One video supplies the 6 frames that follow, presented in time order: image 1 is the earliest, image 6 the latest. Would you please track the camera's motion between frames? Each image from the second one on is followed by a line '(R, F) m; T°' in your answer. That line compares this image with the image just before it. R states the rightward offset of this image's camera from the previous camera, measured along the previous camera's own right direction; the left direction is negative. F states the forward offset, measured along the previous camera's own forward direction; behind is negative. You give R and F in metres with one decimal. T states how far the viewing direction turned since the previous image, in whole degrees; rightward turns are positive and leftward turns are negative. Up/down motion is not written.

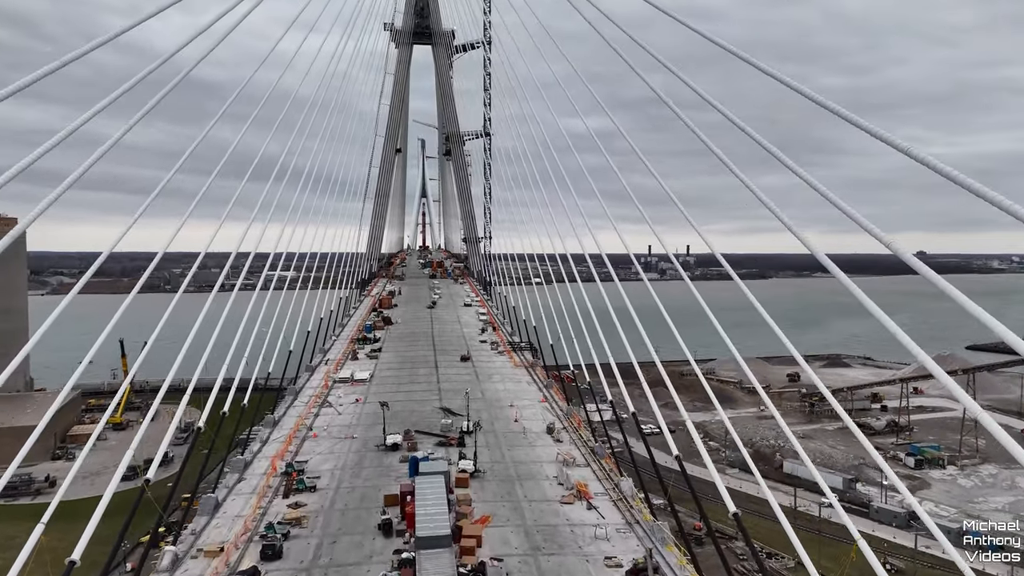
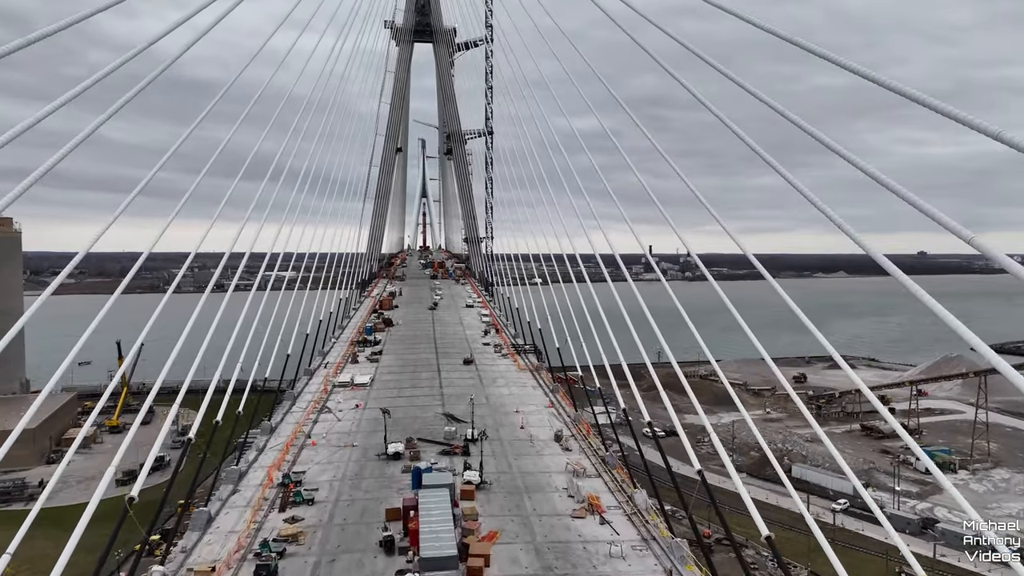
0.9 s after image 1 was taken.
(-0.1, +0.4) m; 0°
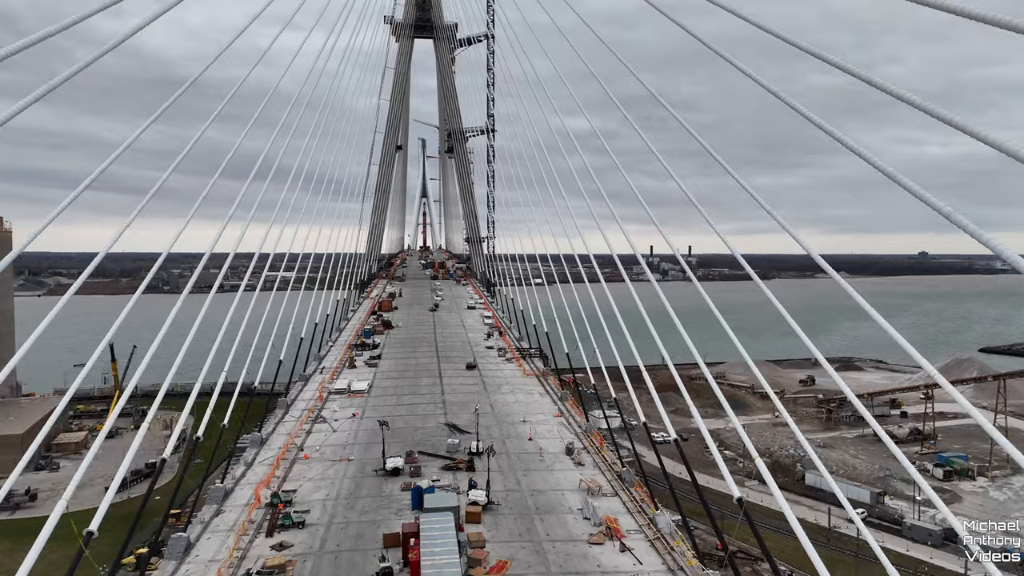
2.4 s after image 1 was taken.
(-0.1, +0.7) m; 0°
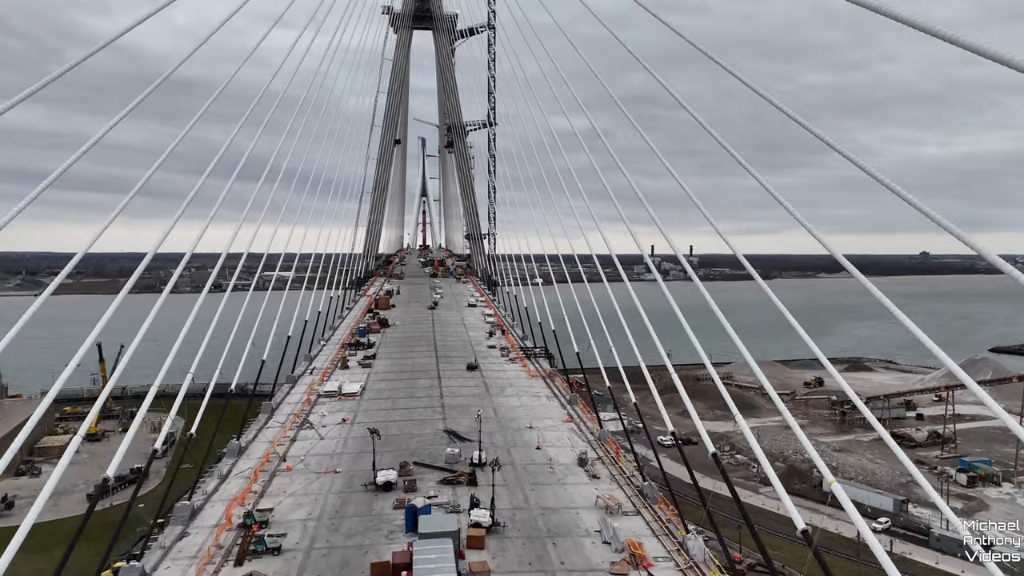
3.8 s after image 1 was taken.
(-0.1, +0.9) m; 0°
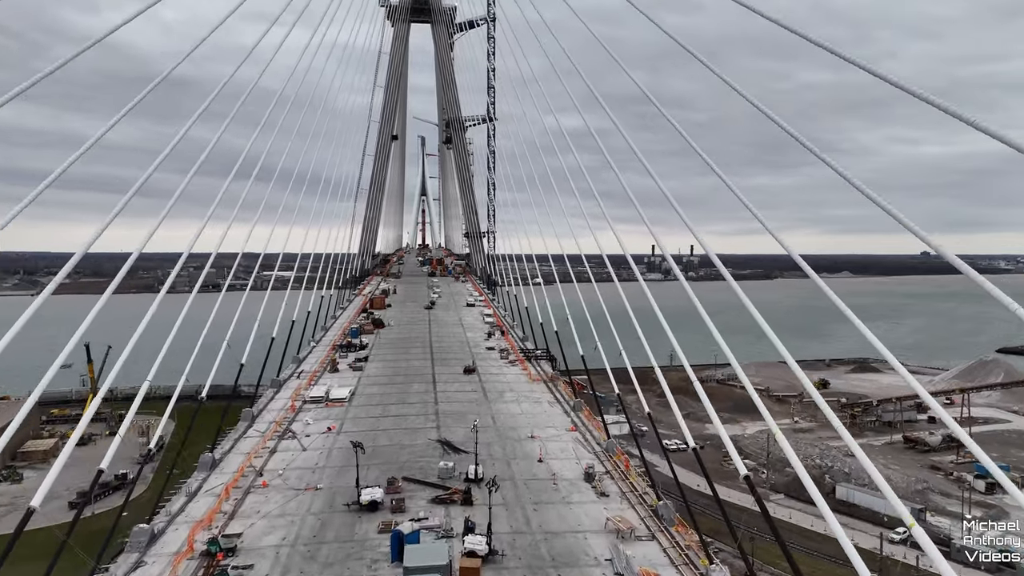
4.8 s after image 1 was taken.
(0.0, +0.8) m; 0°
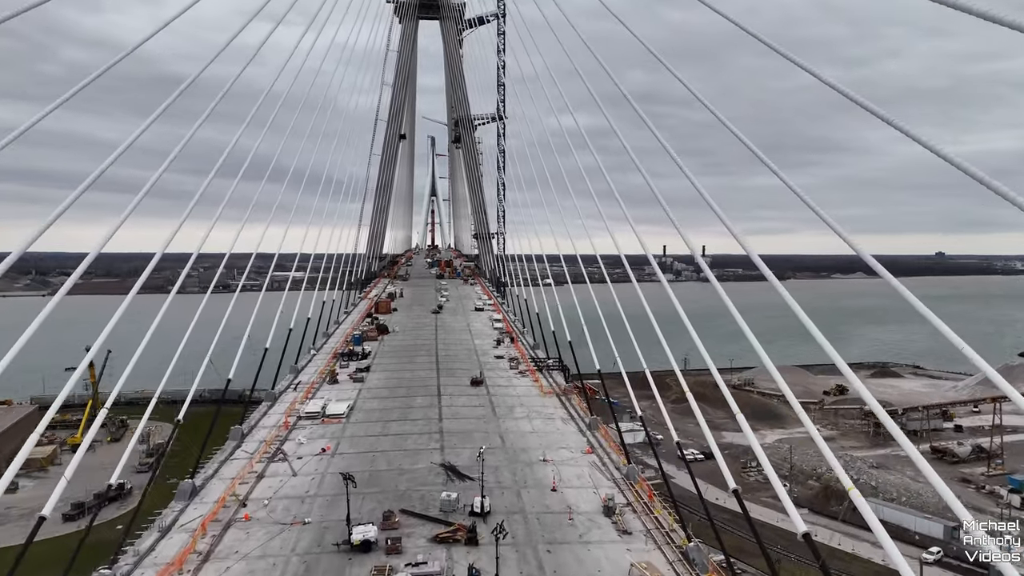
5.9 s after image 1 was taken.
(0.0, +0.8) m; -1°
